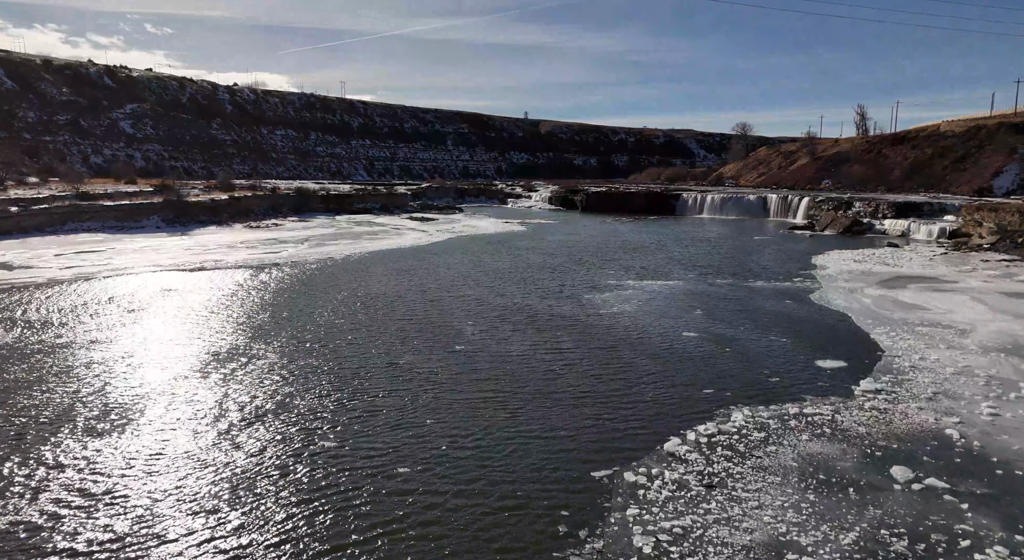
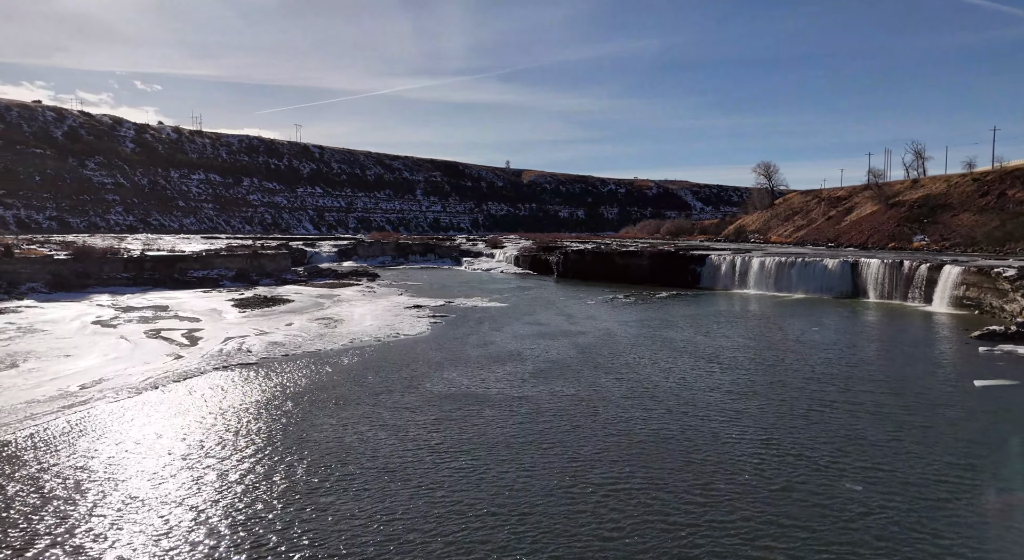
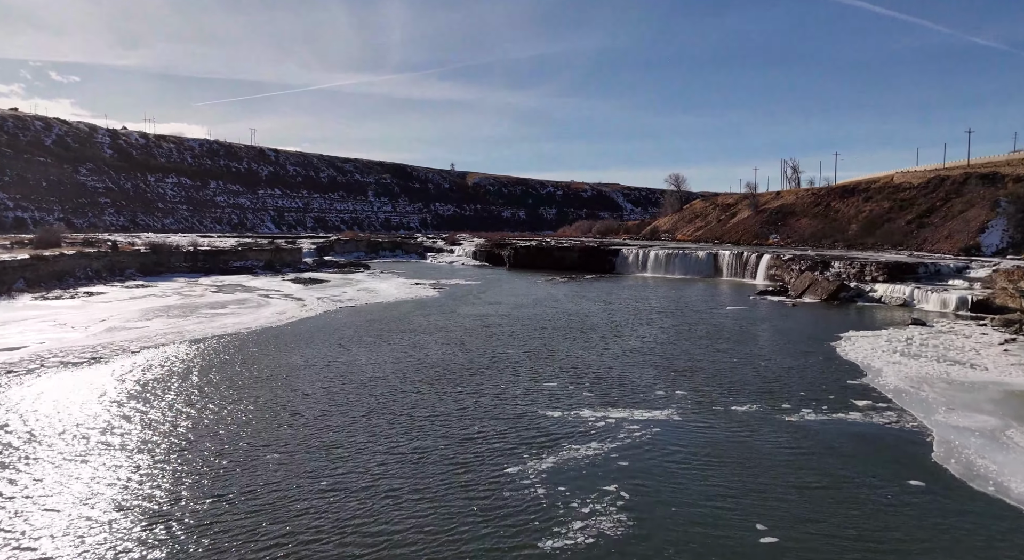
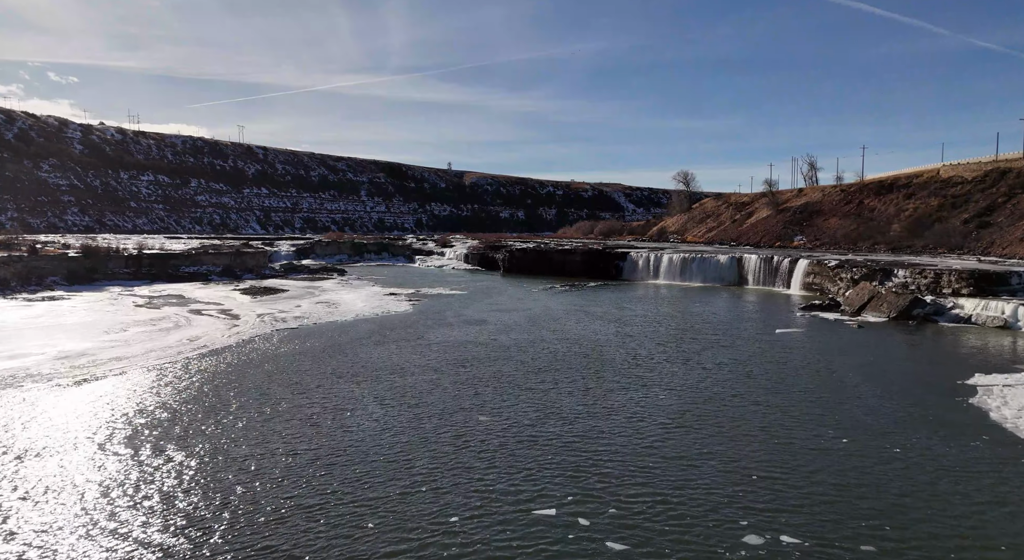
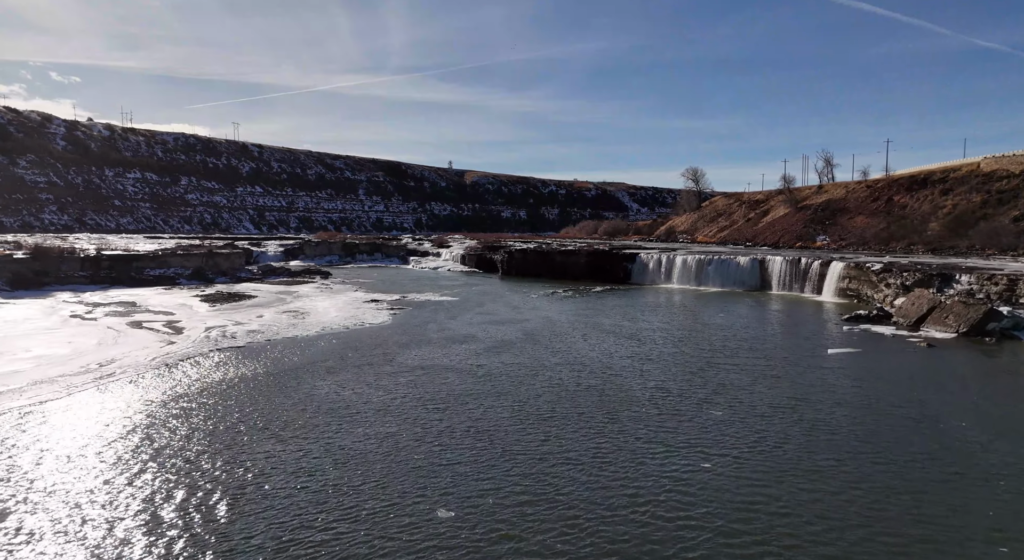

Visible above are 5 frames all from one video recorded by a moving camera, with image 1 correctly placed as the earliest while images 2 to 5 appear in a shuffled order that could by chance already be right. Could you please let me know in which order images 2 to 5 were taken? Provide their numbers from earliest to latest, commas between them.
3, 4, 5, 2
